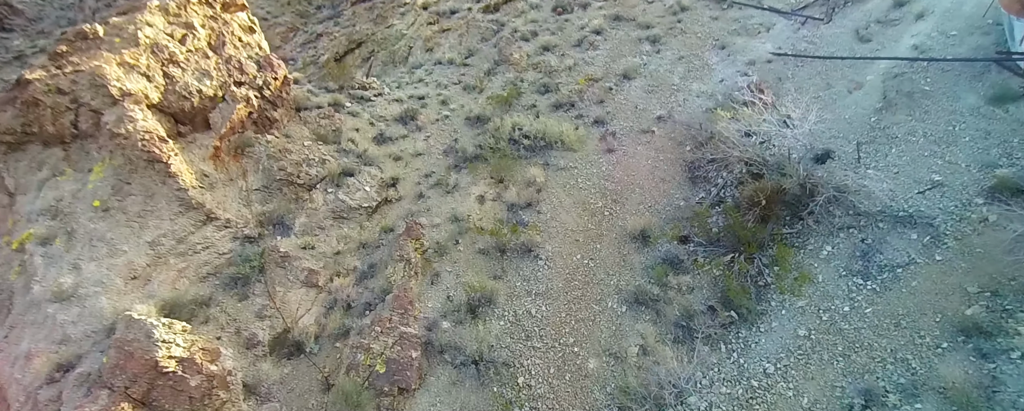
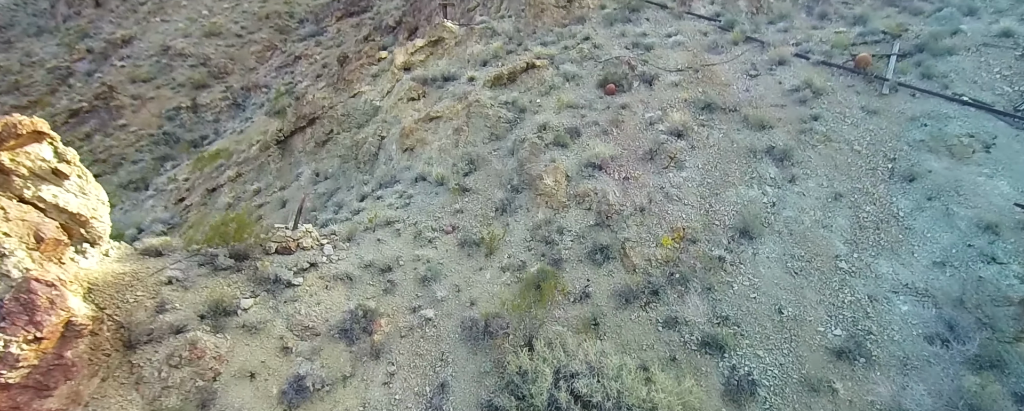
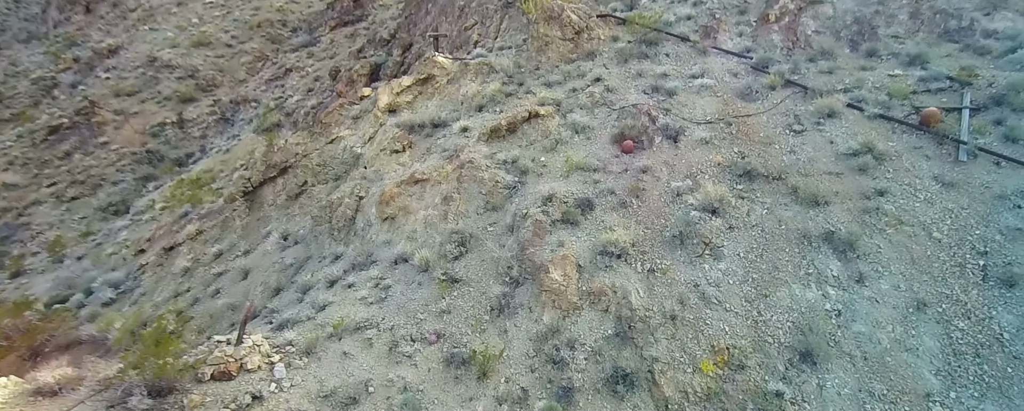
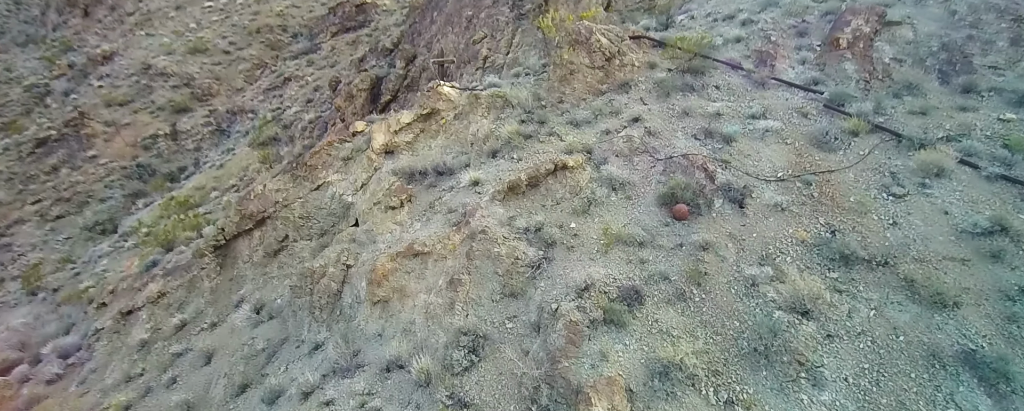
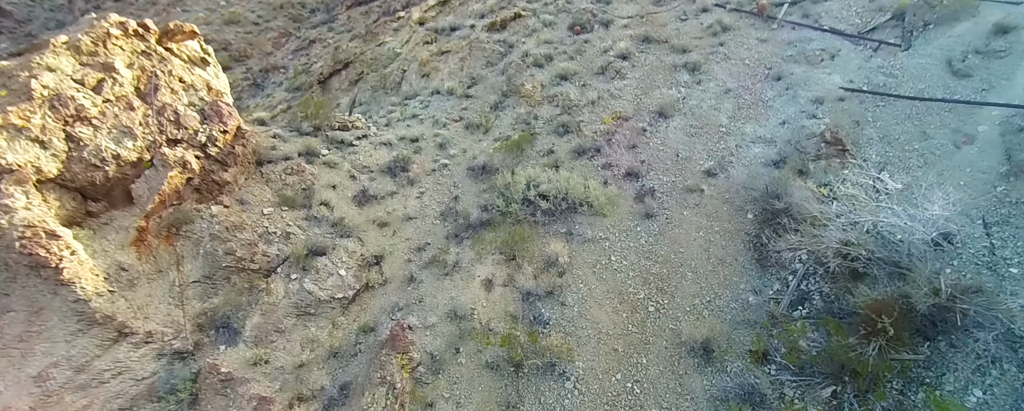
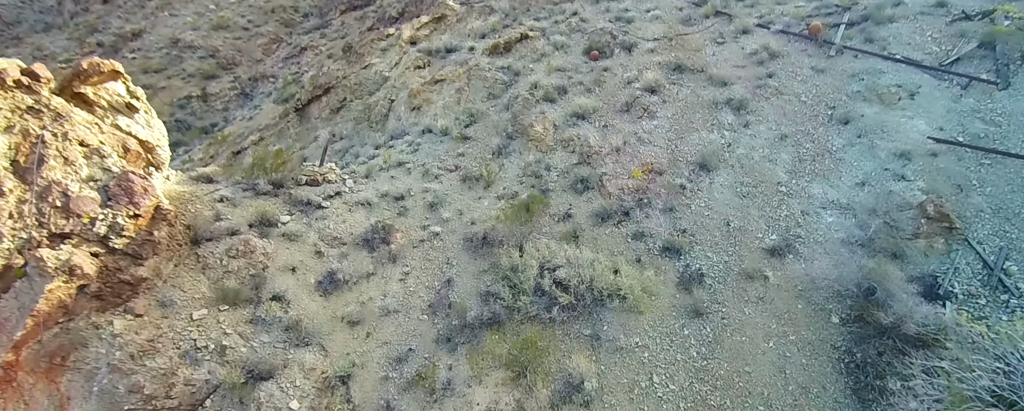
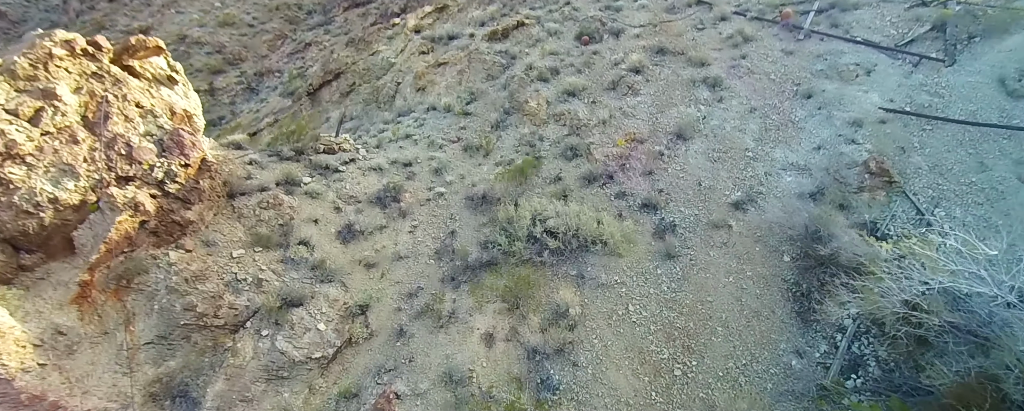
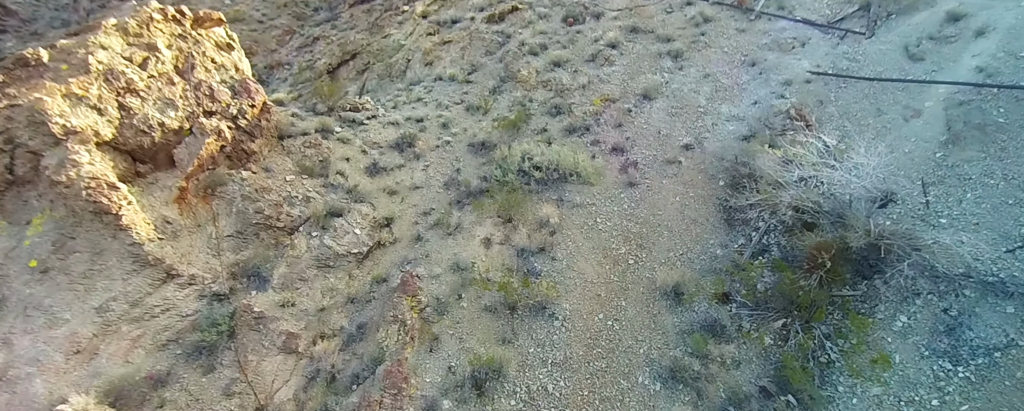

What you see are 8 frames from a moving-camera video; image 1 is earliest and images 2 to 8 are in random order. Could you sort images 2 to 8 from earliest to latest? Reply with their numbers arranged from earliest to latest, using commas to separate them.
8, 5, 7, 6, 2, 3, 4
